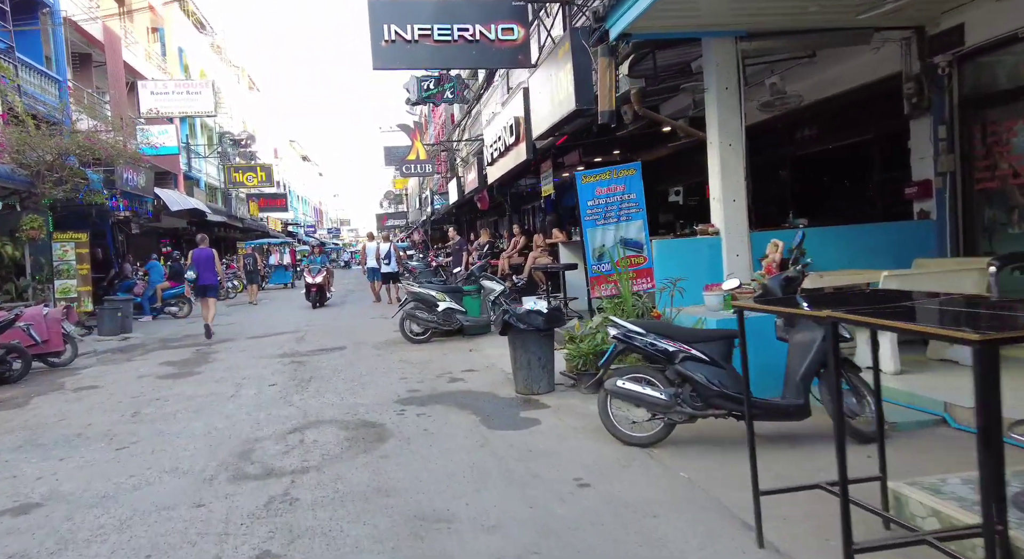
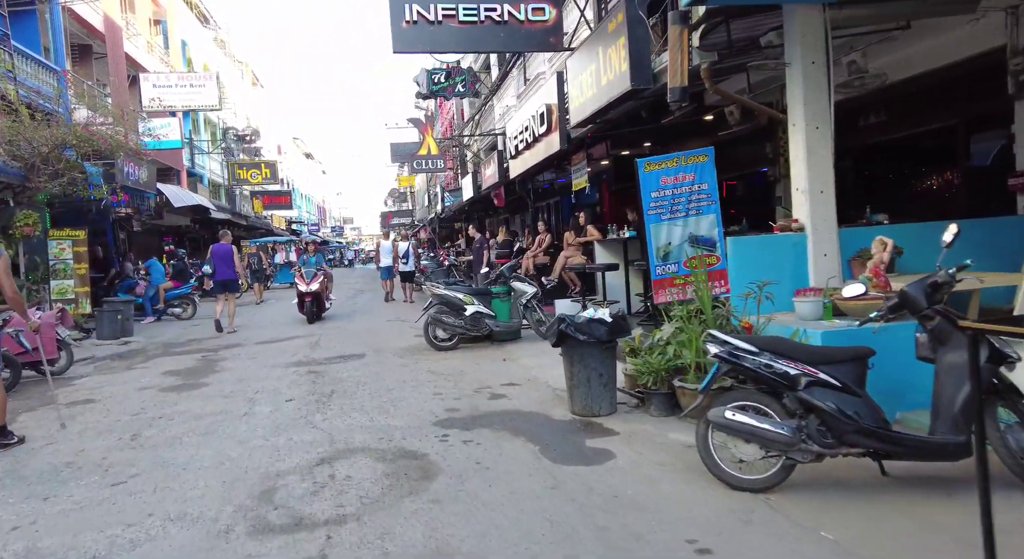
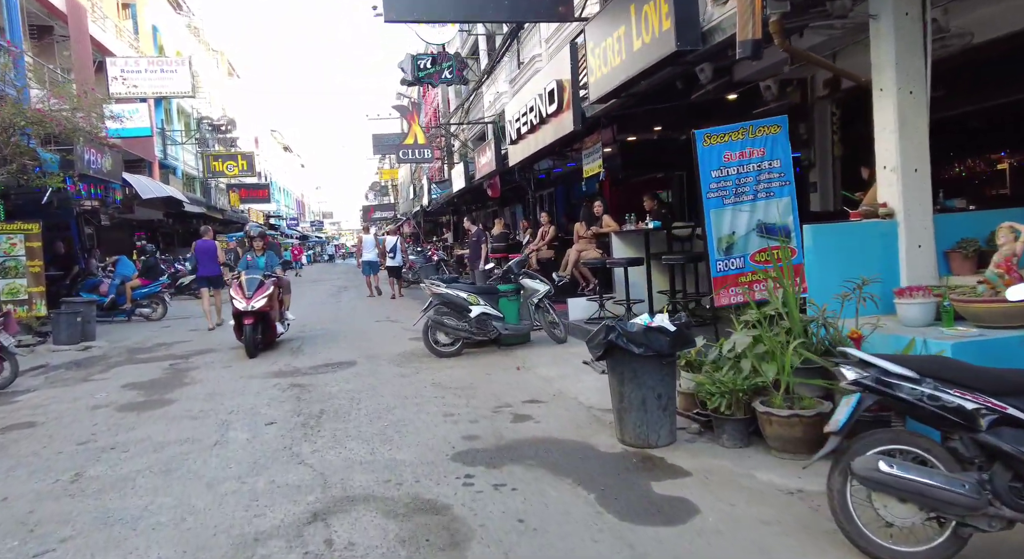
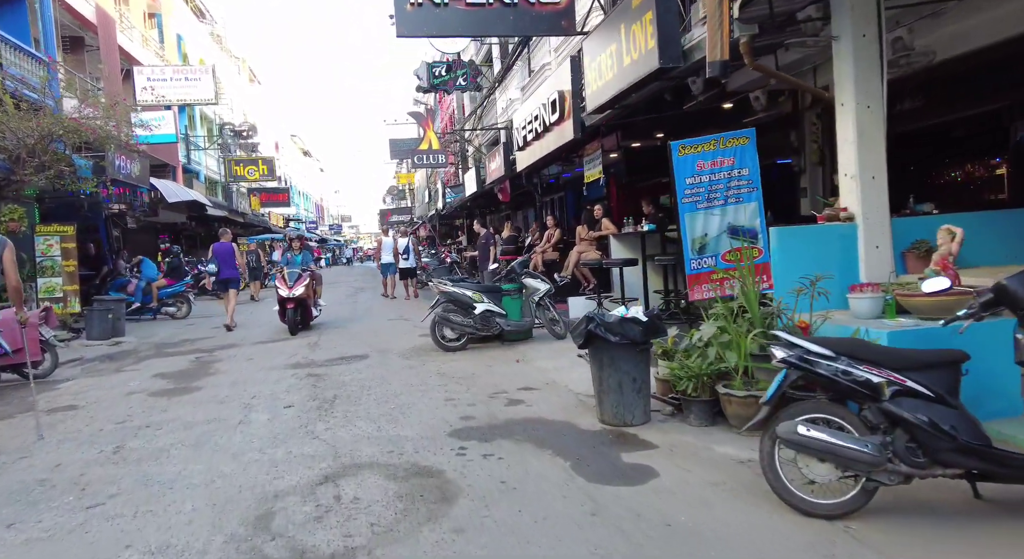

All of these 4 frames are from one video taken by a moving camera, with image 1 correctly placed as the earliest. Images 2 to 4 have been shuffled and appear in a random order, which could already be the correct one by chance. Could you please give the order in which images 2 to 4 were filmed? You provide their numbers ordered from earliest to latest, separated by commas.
2, 4, 3
